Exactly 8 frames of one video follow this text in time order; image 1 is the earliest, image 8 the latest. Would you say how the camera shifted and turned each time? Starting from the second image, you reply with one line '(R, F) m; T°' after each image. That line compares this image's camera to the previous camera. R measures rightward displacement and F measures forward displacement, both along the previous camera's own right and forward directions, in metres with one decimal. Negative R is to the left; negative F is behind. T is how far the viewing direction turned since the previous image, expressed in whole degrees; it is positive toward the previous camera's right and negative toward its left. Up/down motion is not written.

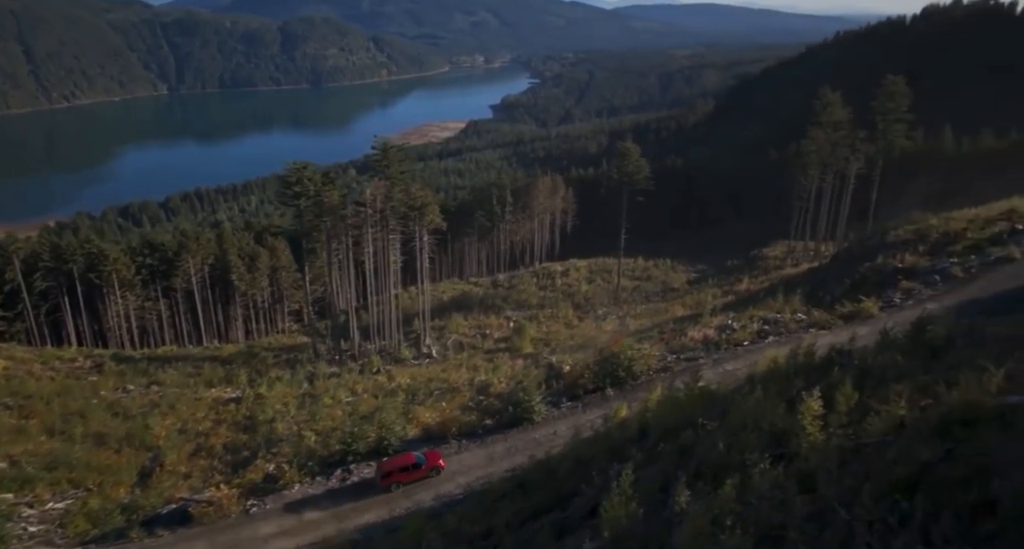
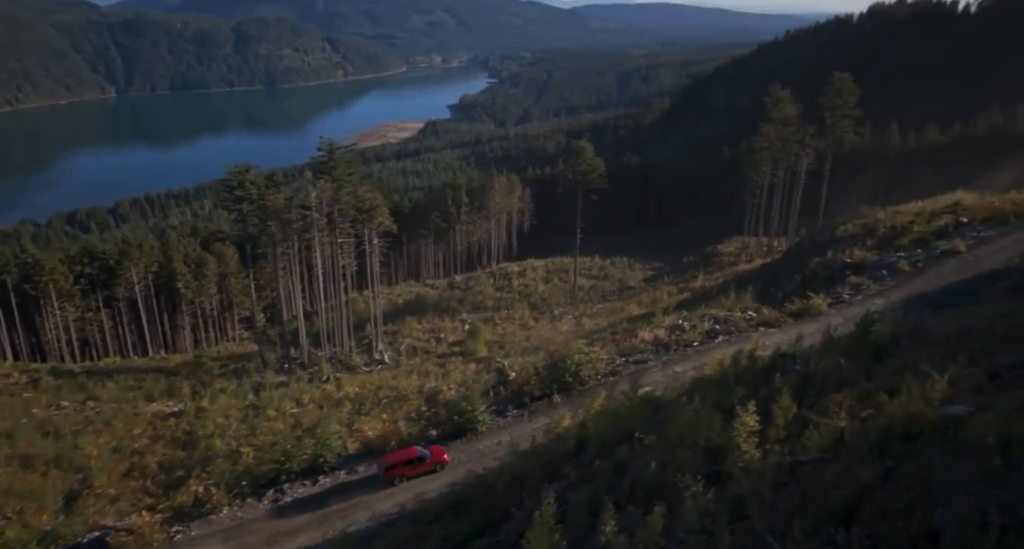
(+0.4, +0.6) m; +3°
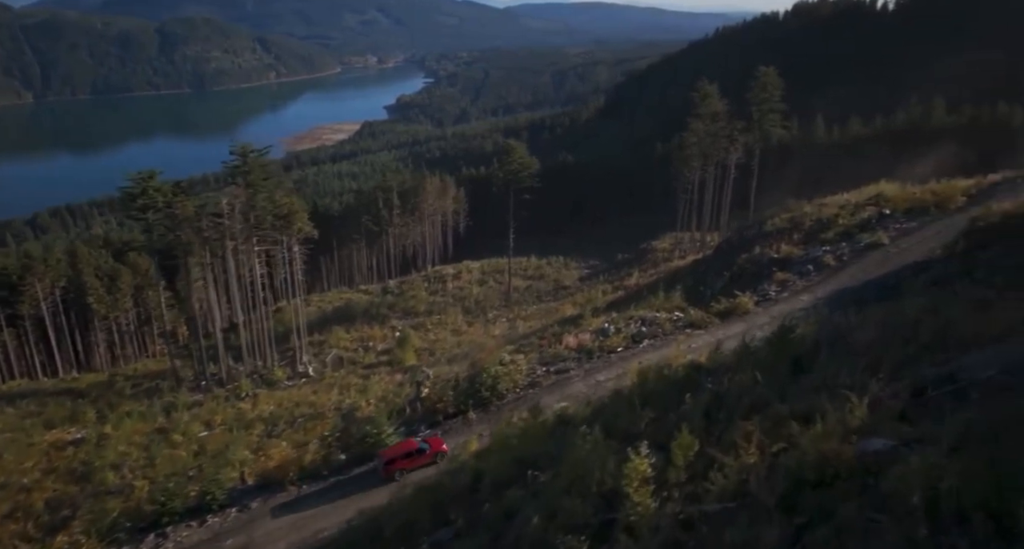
(+0.7, +1.1) m; +4°
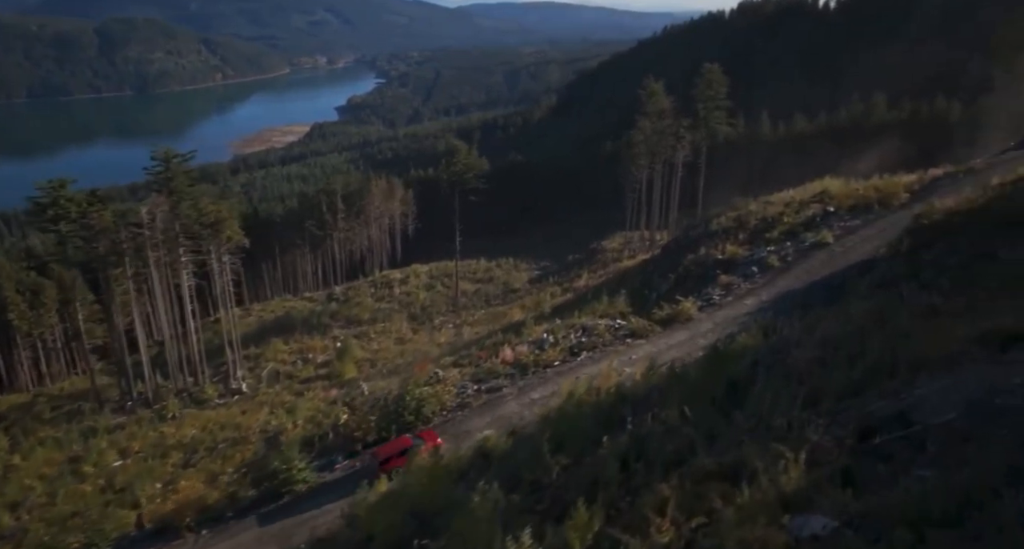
(+0.6, +1.2) m; +3°
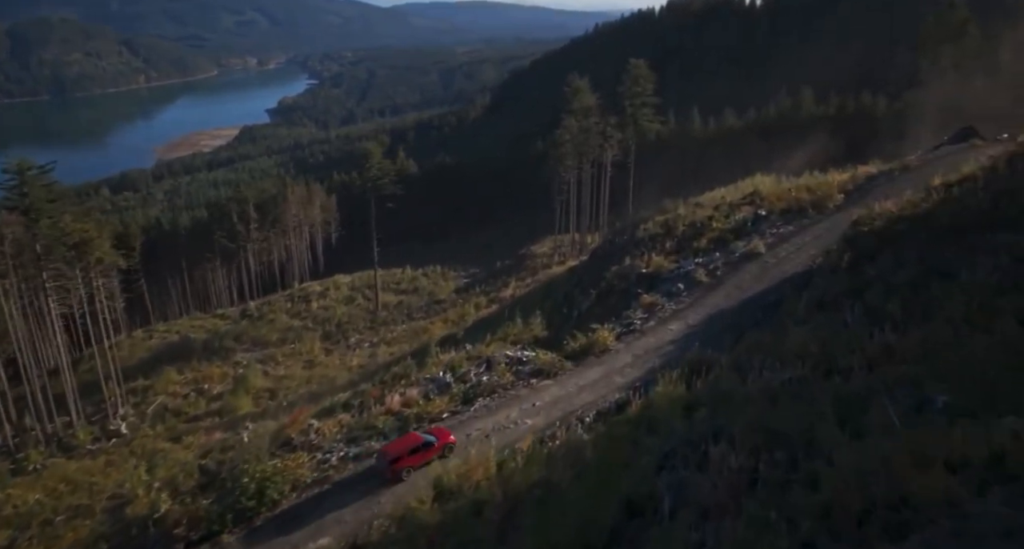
(+1.2, +2.9) m; +4°
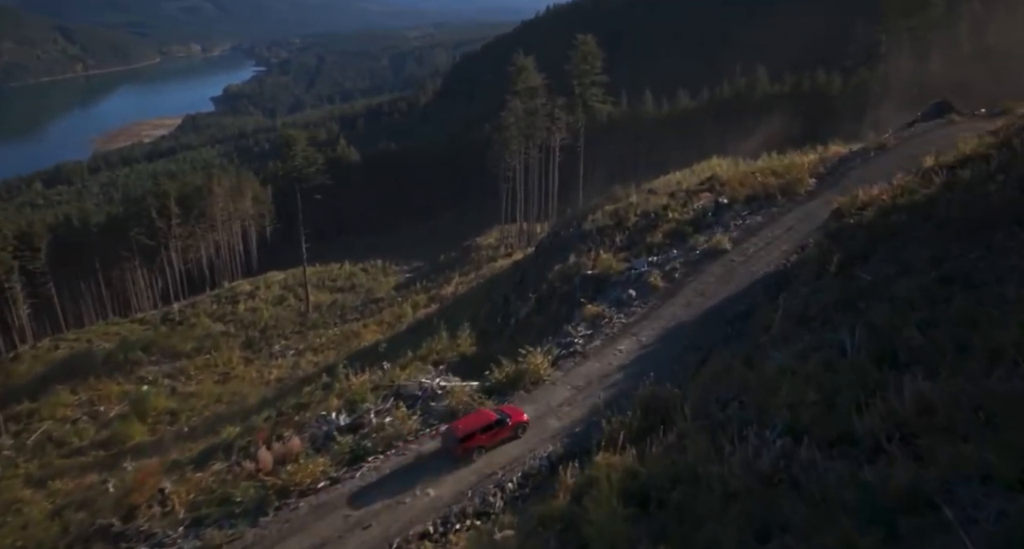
(+0.9, +3.6) m; +3°
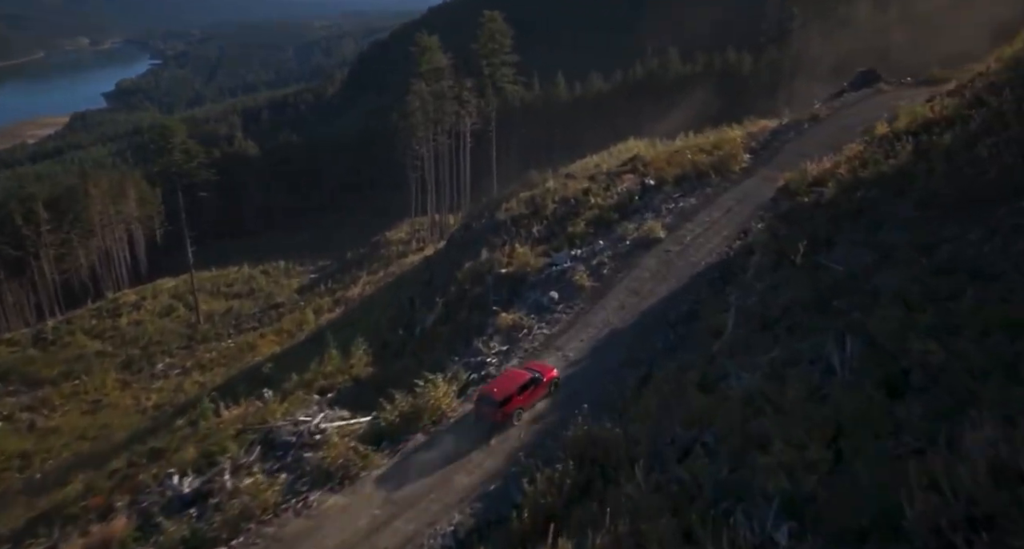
(+0.4, +3.0) m; +6°
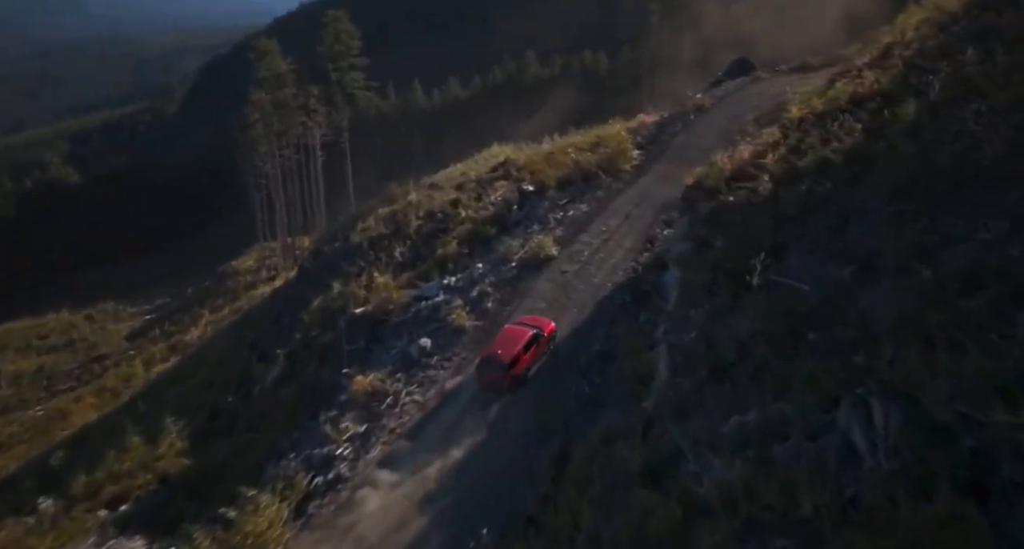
(+0.2, +3.4) m; +9°
